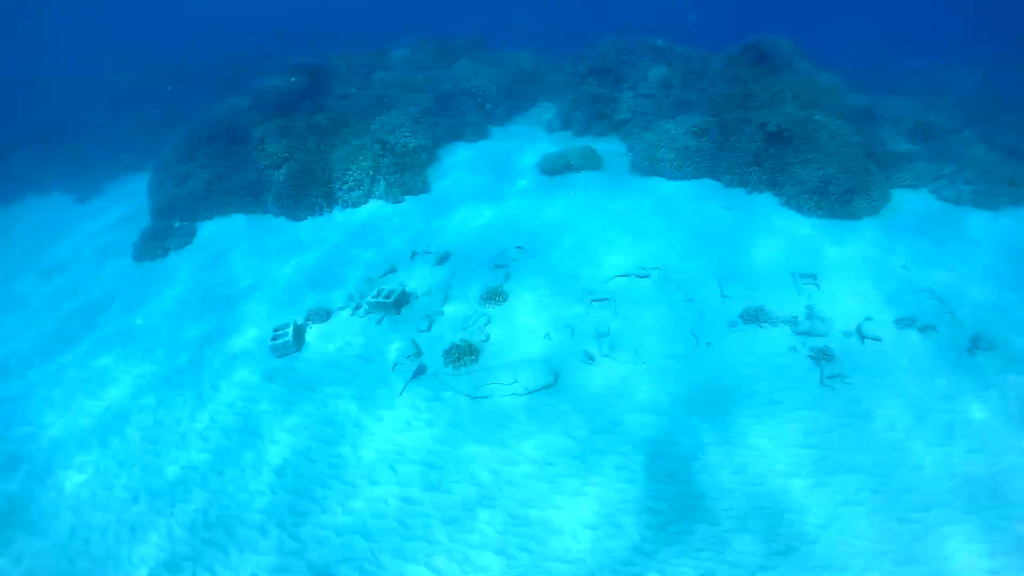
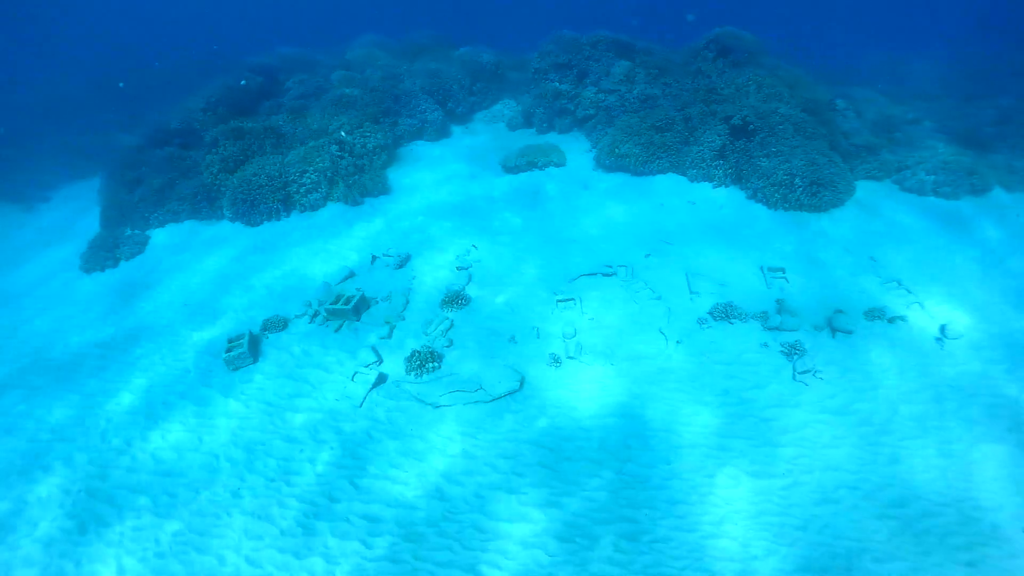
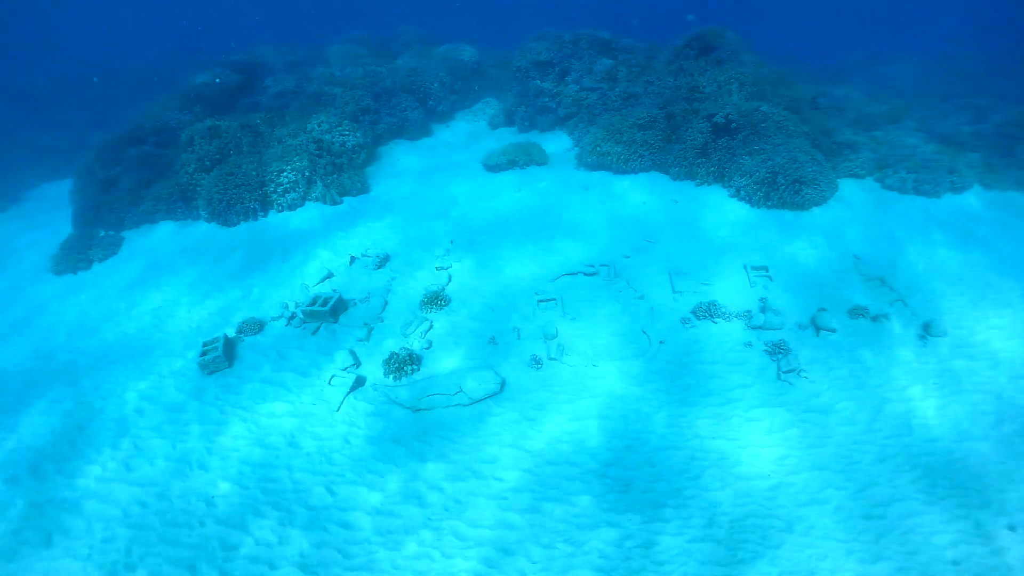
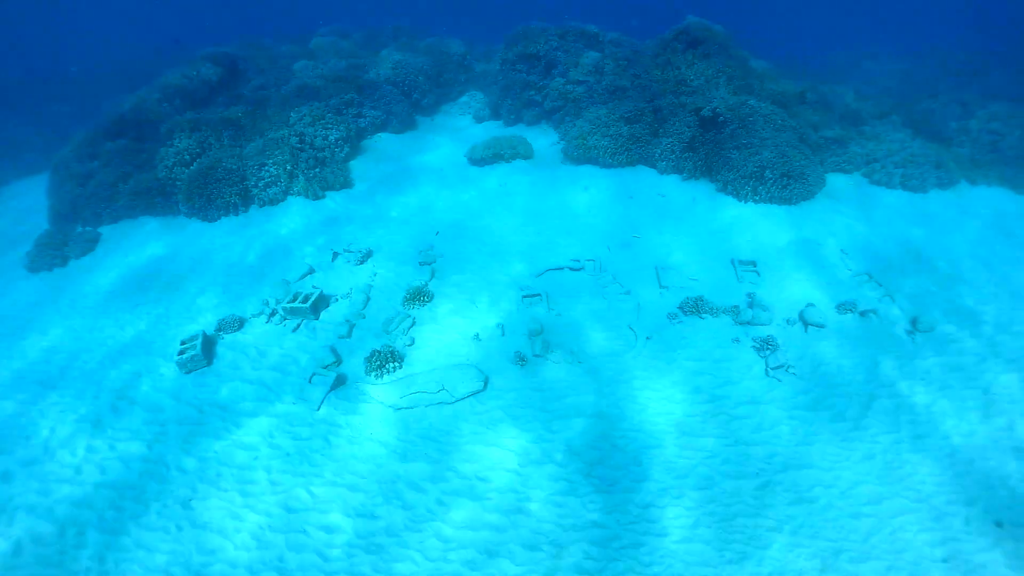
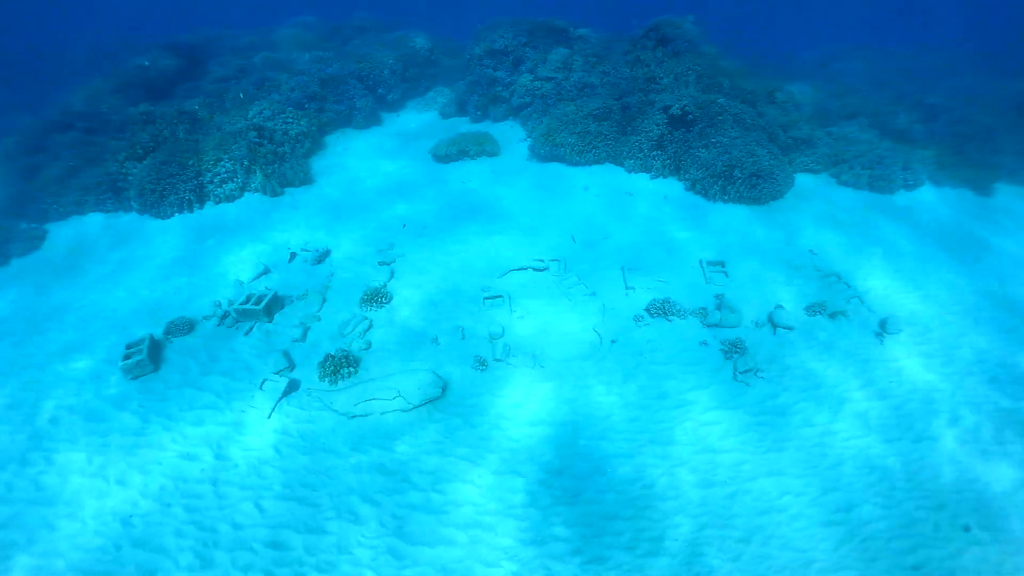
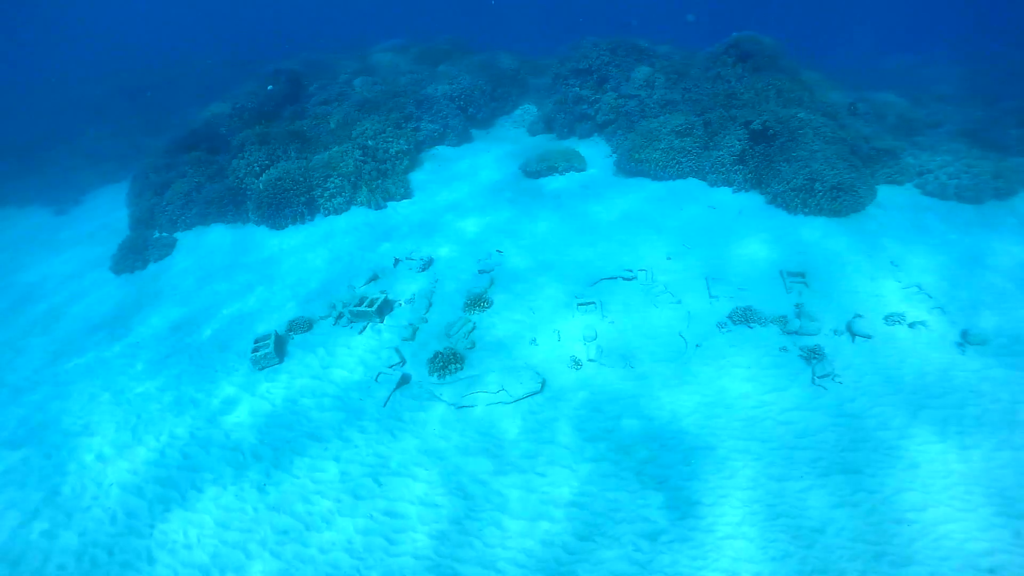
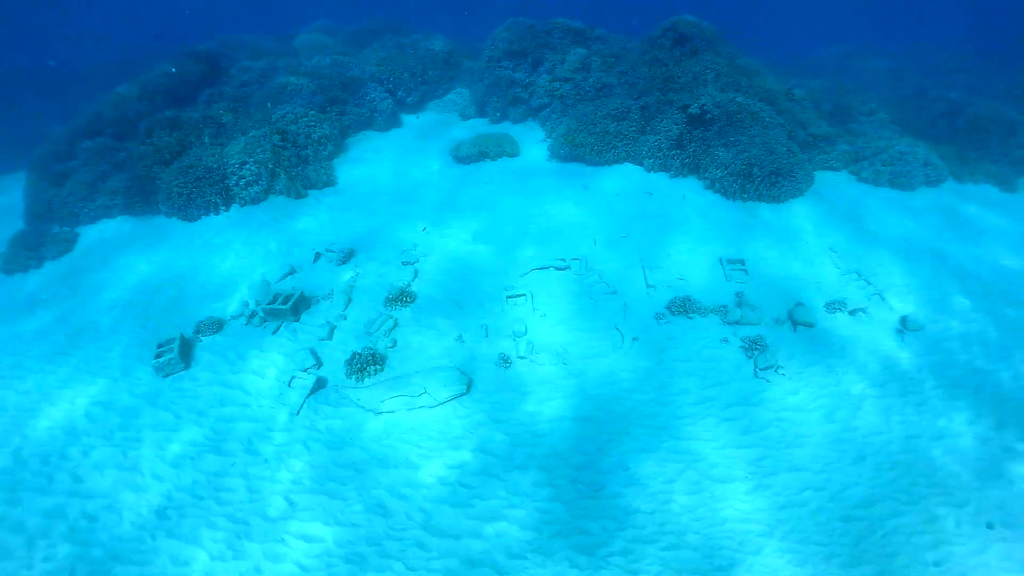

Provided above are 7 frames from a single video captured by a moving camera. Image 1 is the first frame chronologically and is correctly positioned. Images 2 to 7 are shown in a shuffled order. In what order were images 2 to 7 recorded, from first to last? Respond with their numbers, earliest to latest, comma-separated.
6, 2, 3, 4, 7, 5
